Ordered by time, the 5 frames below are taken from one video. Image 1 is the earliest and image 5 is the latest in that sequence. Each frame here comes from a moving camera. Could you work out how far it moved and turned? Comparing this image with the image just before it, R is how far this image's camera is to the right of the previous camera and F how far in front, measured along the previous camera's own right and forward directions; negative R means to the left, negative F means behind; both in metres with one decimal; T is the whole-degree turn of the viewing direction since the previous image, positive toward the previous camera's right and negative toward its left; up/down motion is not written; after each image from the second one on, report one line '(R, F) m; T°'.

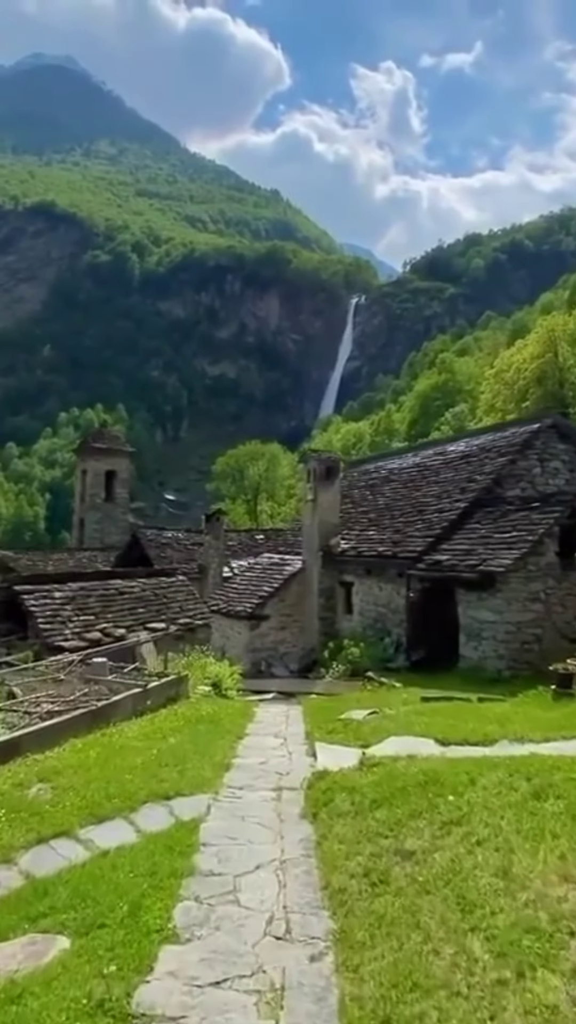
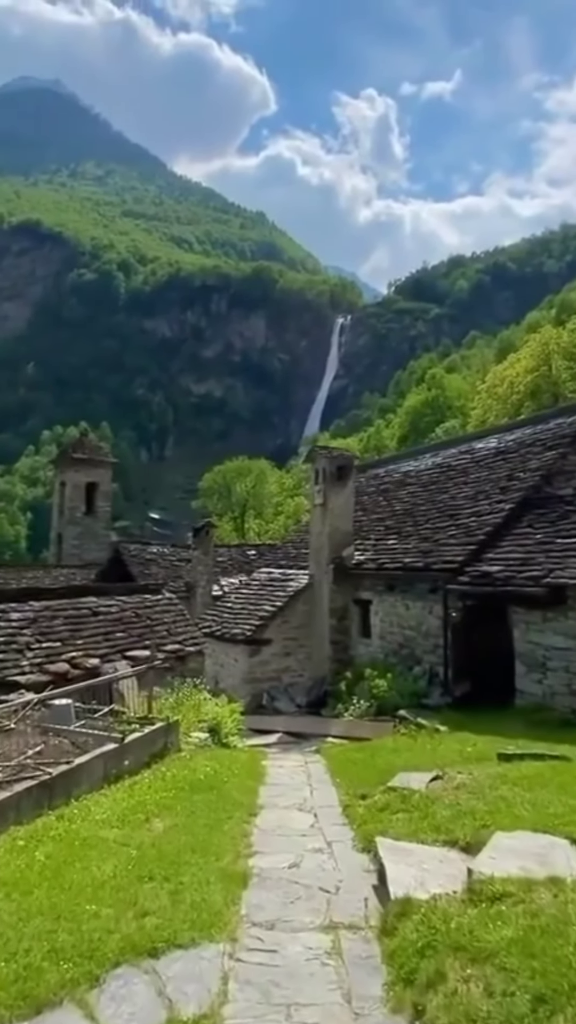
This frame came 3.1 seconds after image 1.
(-0.5, +2.8) m; +1°
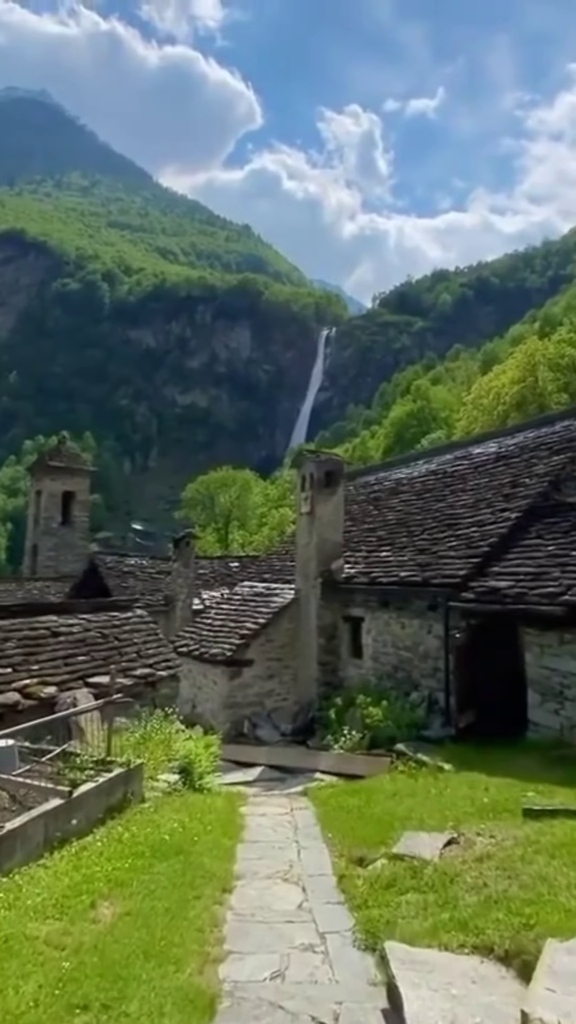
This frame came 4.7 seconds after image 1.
(0.0, +1.3) m; +1°
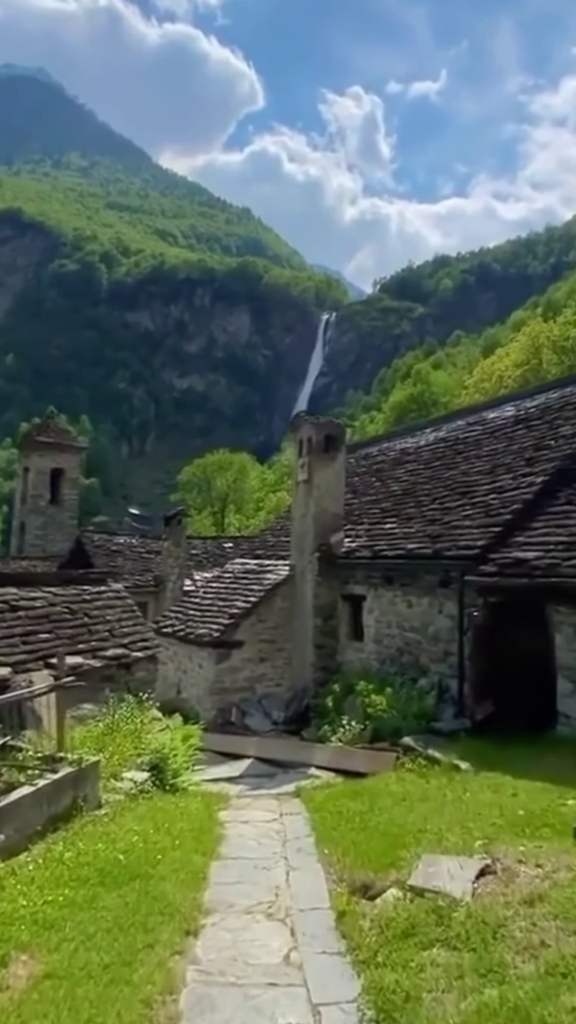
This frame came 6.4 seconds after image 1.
(+0.1, +1.5) m; 0°
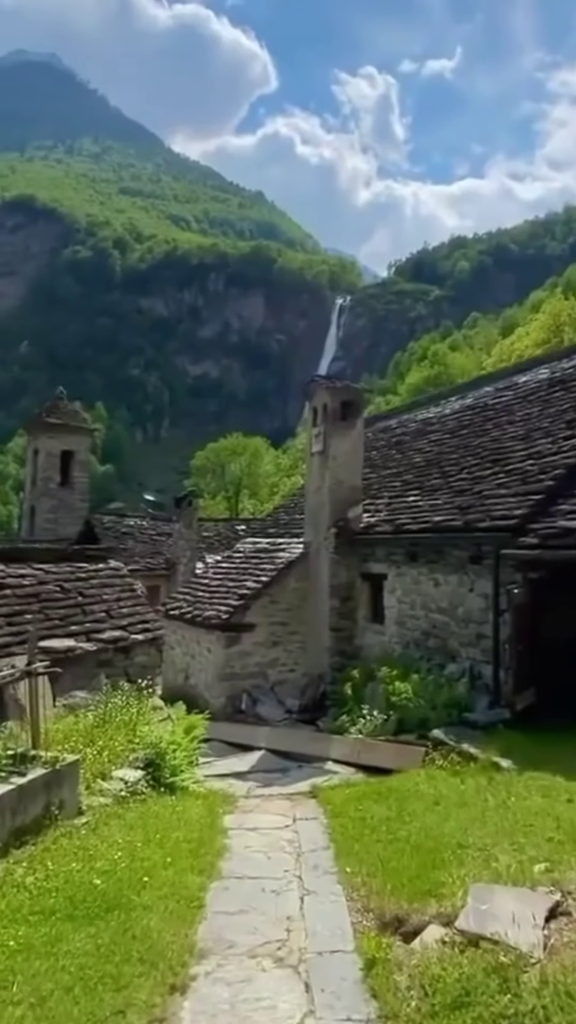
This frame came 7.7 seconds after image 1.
(0.0, +1.1) m; -1°
